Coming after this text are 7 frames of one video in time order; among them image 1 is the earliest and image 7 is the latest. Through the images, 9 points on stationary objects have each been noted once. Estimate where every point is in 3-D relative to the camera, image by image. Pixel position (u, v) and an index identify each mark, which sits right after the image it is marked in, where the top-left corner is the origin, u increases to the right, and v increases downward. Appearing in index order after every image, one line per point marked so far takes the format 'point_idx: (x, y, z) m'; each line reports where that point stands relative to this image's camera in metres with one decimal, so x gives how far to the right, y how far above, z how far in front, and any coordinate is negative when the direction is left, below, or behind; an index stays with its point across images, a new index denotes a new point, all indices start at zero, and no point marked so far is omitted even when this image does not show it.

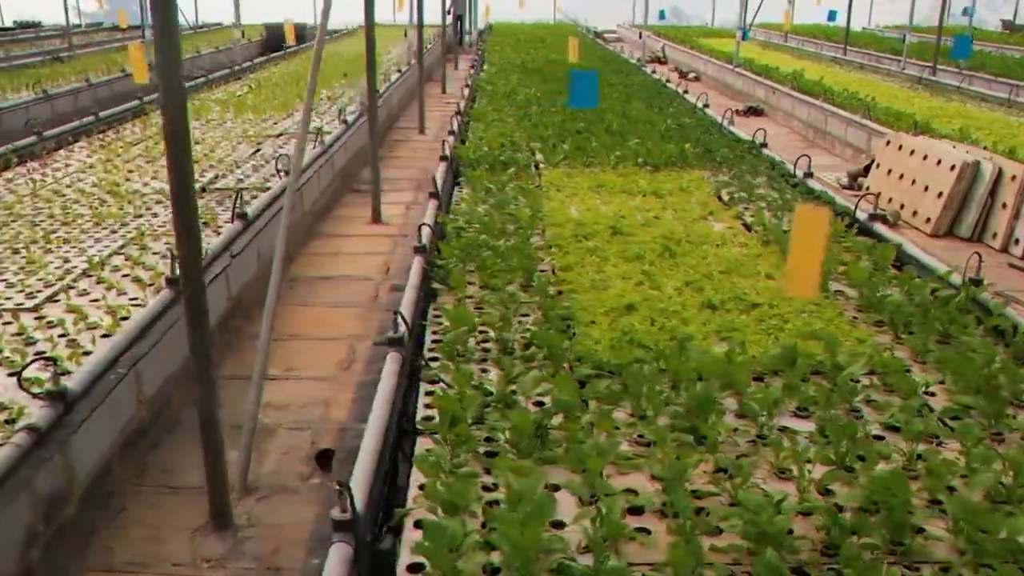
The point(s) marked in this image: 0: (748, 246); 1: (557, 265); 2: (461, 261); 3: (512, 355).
0: (+1.6, +0.3, +5.6) m
1: (+0.3, +0.1, +5.1) m
2: (-0.3, +0.2, +5.1) m
3: (0.0, -0.3, +4.0) m
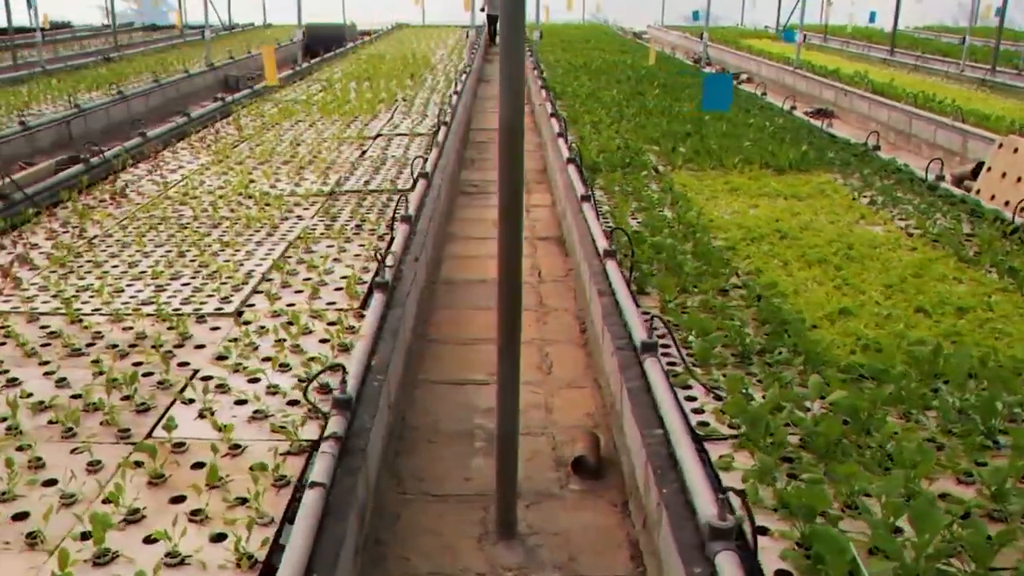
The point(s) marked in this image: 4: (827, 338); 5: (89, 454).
0: (+2.8, +0.3, +5.6) m
1: (+1.5, +0.1, +5.1) m
2: (+0.9, +0.1, +5.1) m
3: (+1.2, -0.4, +4.0) m
4: (+1.6, -0.3, +4.2) m
5: (-1.7, -0.7, +3.3) m
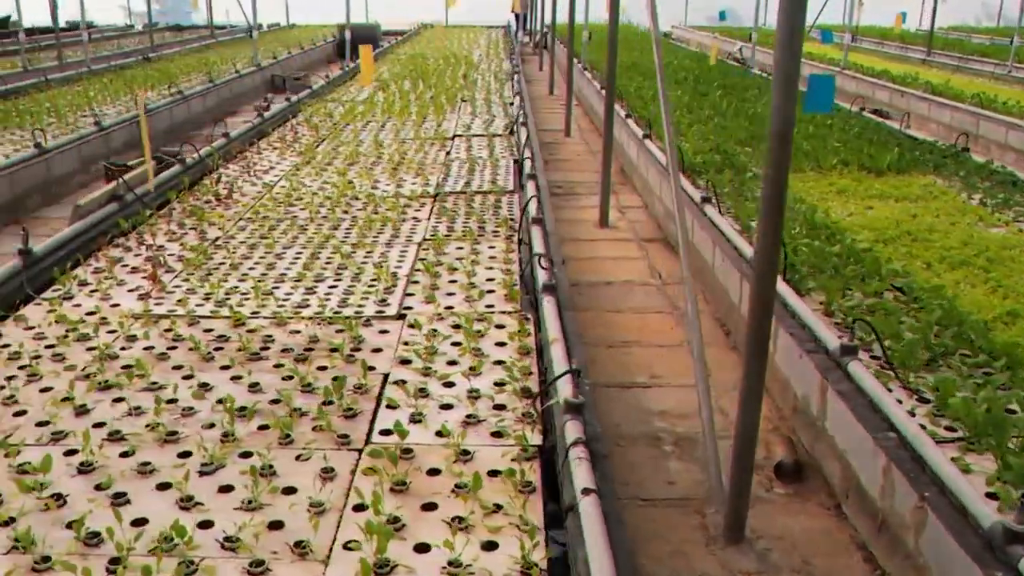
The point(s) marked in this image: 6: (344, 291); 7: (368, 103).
0: (+3.7, +0.3, +5.6) m
1: (+2.4, +0.1, +5.1) m
2: (+1.8, +0.1, +5.1) m
3: (+2.1, -0.4, +4.0) m
4: (+2.6, -0.3, +4.2) m
5: (-0.8, -0.7, +3.3) m
6: (-1.0, 0.0, +4.9) m
7: (-1.9, +2.5, +10.8) m
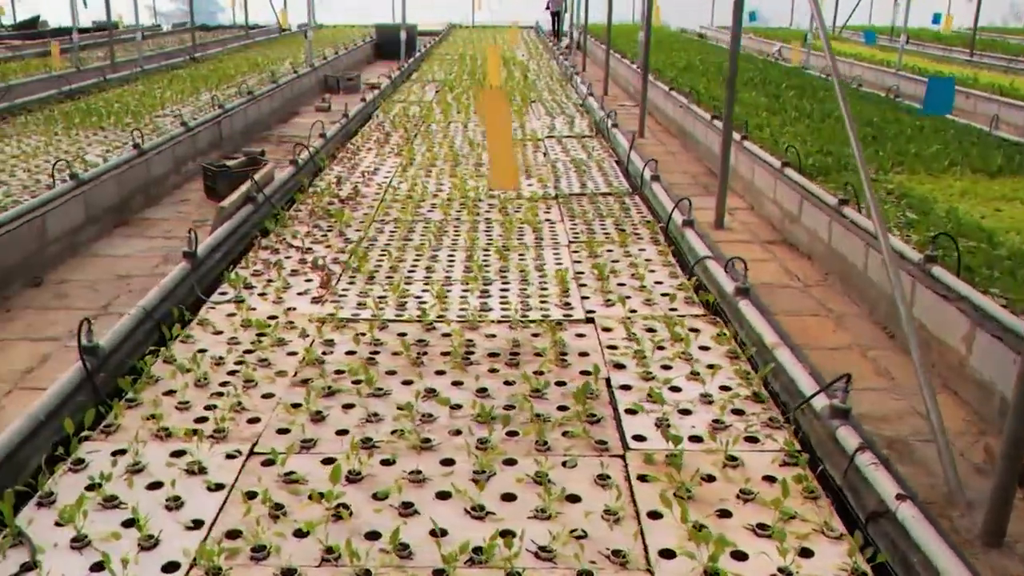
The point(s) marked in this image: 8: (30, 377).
0: (+4.7, +0.2, +5.6) m
1: (+3.4, +0.1, +5.1) m
2: (+2.8, +0.1, +5.1) m
3: (+3.2, -0.4, +4.0) m
4: (+3.6, -0.3, +4.2) m
5: (+0.3, -0.7, +3.3) m
6: (0.0, 0.0, +4.9) m
7: (-0.9, +2.4, +10.8) m
8: (-2.8, -0.5, +4.7) m
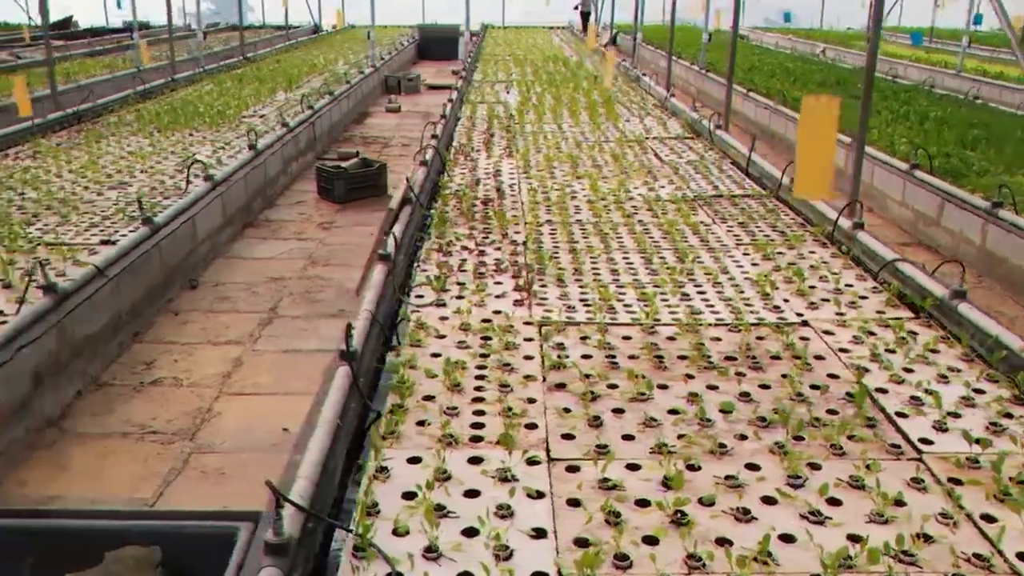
0: (+5.9, +0.2, +5.7) m
1: (+4.6, +0.1, +5.2) m
2: (+4.0, +0.1, +5.1) m
3: (+4.4, -0.4, +4.1) m
4: (+4.8, -0.3, +4.3) m
5: (+1.5, -0.7, +3.3) m
6: (+1.2, 0.0, +4.9) m
7: (+0.1, +2.4, +10.7) m
8: (-1.6, -0.5, +4.7) m
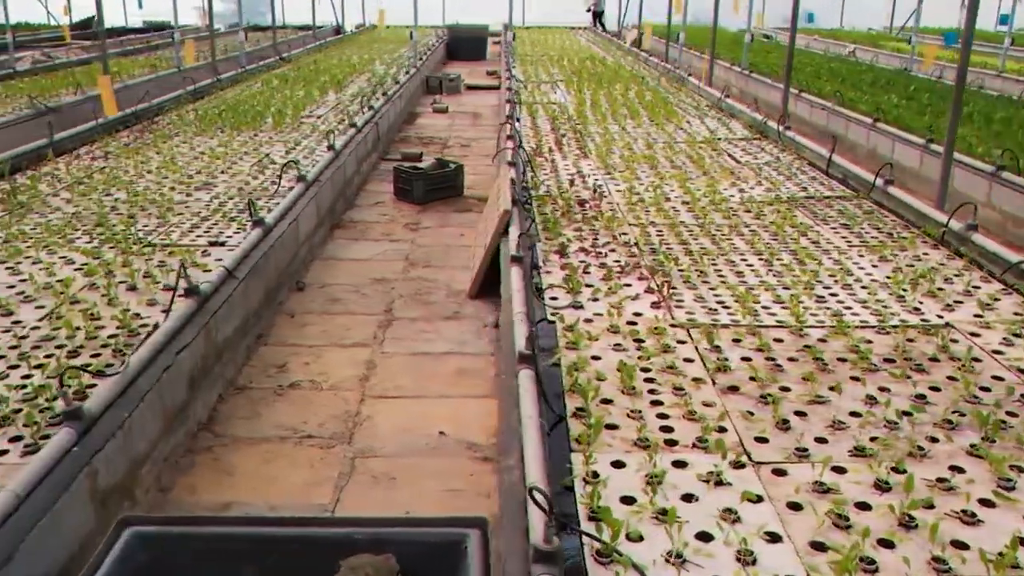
0: (+6.7, +0.2, +5.8) m
1: (+5.4, +0.1, +5.2) m
2: (+4.8, +0.1, +5.2) m
3: (+5.2, -0.4, +4.1) m
4: (+5.6, -0.3, +4.3) m
5: (+2.3, -0.7, +3.3) m
6: (+2.0, -0.1, +4.9) m
7: (+0.9, +2.4, +10.7) m
8: (-0.8, -0.5, +4.6) m
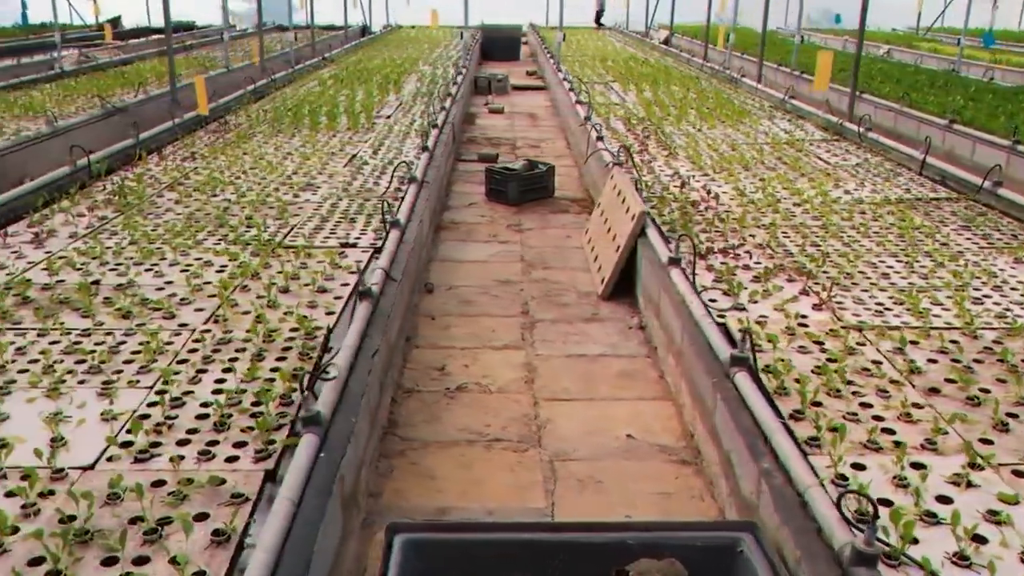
0: (+7.6, +0.2, +5.9) m
1: (+6.3, +0.1, +5.3) m
2: (+5.8, +0.1, +5.2) m
3: (+6.2, -0.4, +4.2) m
4: (+6.6, -0.3, +4.4) m
5: (+3.3, -0.7, +3.3) m
6: (+3.0, -0.1, +4.9) m
7: (+1.7, +2.4, +10.7) m
8: (+0.1, -0.6, +4.6) m
